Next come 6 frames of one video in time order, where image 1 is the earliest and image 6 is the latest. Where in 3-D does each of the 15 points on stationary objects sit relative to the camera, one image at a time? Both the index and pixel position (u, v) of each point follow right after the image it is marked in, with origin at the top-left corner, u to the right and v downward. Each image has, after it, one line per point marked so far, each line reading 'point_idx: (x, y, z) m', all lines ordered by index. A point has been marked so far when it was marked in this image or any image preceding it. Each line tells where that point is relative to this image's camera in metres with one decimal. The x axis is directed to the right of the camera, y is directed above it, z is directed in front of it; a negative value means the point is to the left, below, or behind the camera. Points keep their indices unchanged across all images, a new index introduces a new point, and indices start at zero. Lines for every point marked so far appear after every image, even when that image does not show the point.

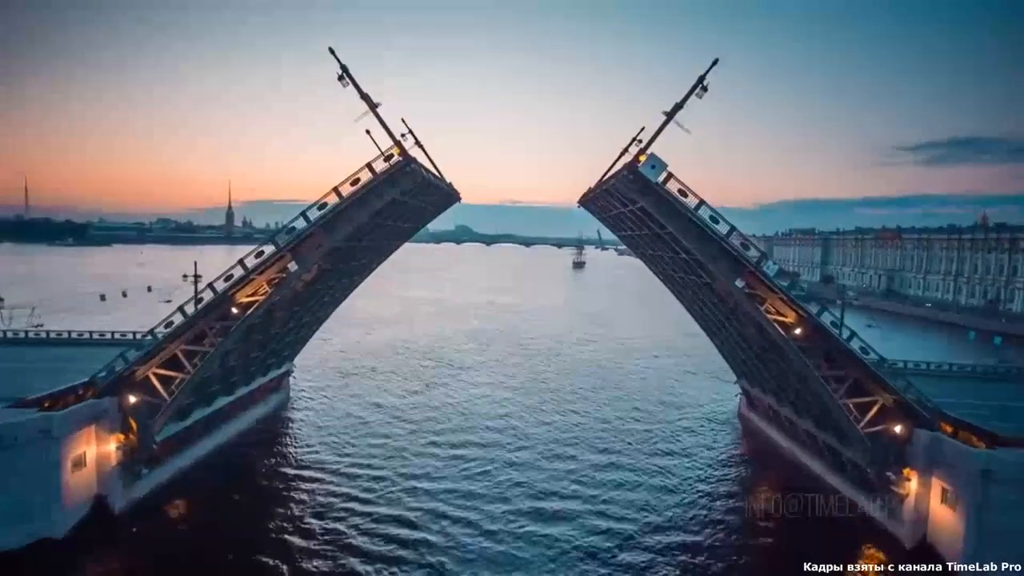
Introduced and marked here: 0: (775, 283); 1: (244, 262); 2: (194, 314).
0: (+7.8, +0.2, +18.3) m
1: (-7.8, +0.8, +17.9) m
2: (-9.2, -0.7, +17.9) m
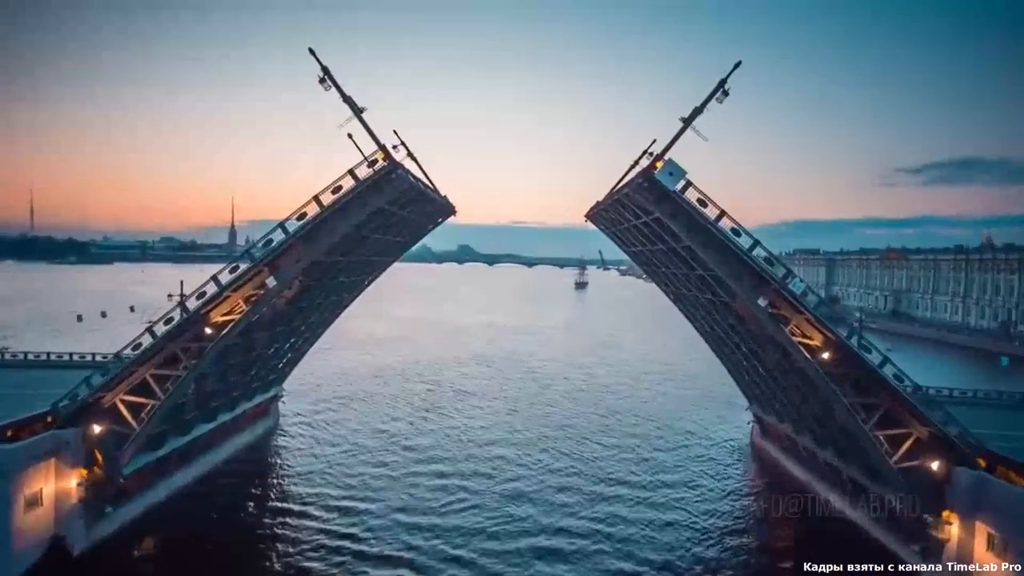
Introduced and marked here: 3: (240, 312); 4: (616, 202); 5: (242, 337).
0: (+7.8, -0.4, +16.7) m
1: (-7.8, +0.3, +16.3) m
2: (-9.1, -1.2, +16.3) m
3: (-7.8, -0.7, +17.7) m
4: (+3.4, +2.8, +19.7) m
5: (-8.4, -1.5, +19.0) m
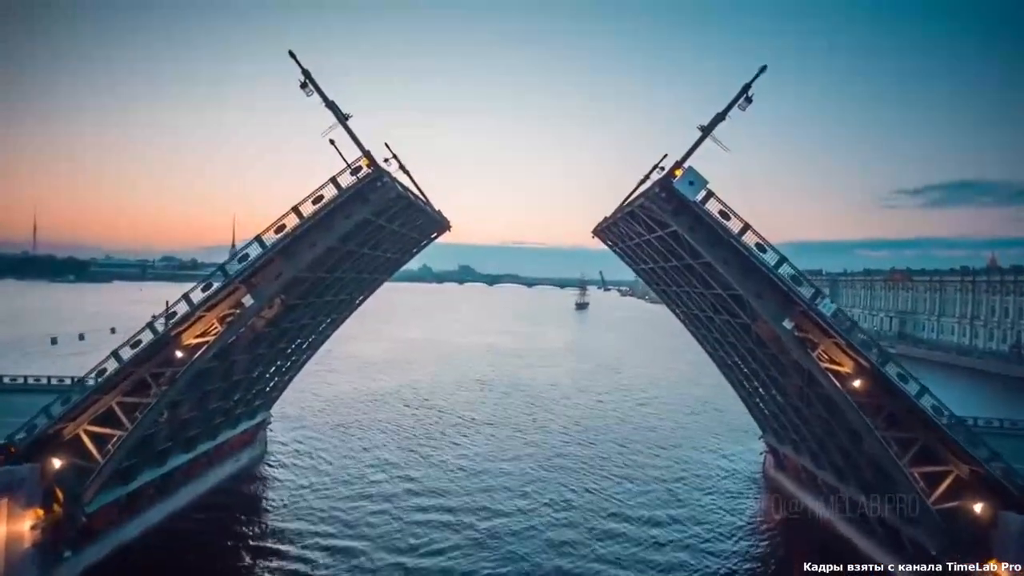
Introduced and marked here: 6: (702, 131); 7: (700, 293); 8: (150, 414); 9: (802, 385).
0: (+7.9, -0.9, +15.2) m
1: (-7.7, -0.2, +14.9) m
2: (-9.1, -1.7, +14.8) m
3: (-7.8, -1.2, +16.2) m
4: (+3.5, +2.2, +18.3) m
5: (-8.4, -2.0, +17.5) m
6: (+5.5, +4.5, +18.1) m
7: (+5.9, -0.1, +19.5) m
8: (-9.3, -3.2, +16.1) m
9: (+8.6, -2.9, +18.5) m
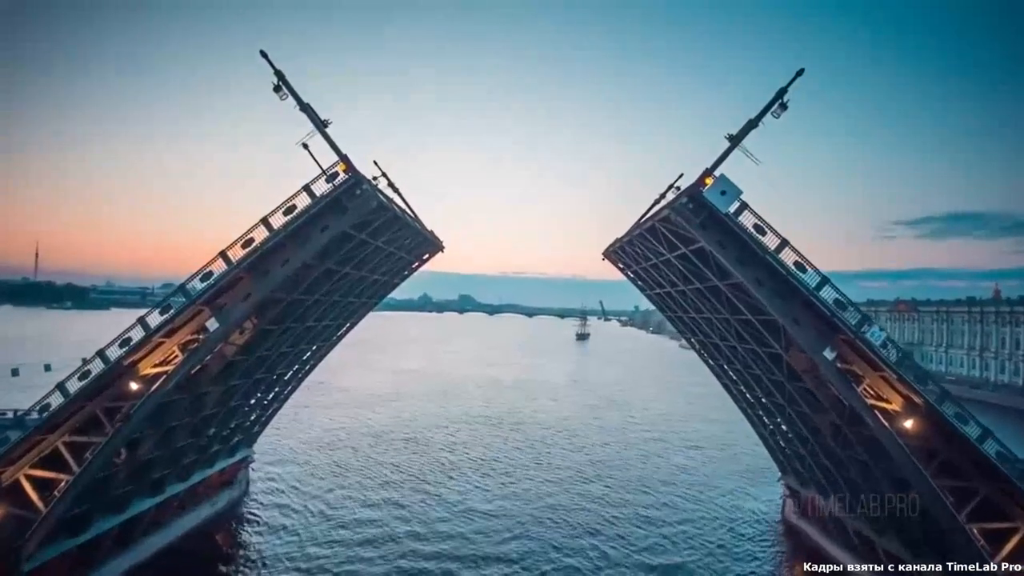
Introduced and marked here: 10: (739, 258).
0: (+7.9, -1.5, +13.4) m
1: (-7.6, -0.7, +13.0) m
2: (-9.0, -2.2, +12.9) m
3: (-7.7, -1.7, +14.3) m
4: (+3.6, +1.5, +16.6) m
5: (-8.3, -2.6, +15.6) m
6: (+5.6, +3.8, +16.4) m
7: (+6.0, -0.9, +17.7) m
8: (-9.2, -3.8, +14.1) m
9: (+8.7, -3.6, +16.5) m
10: (+4.9, +0.6, +13.6) m
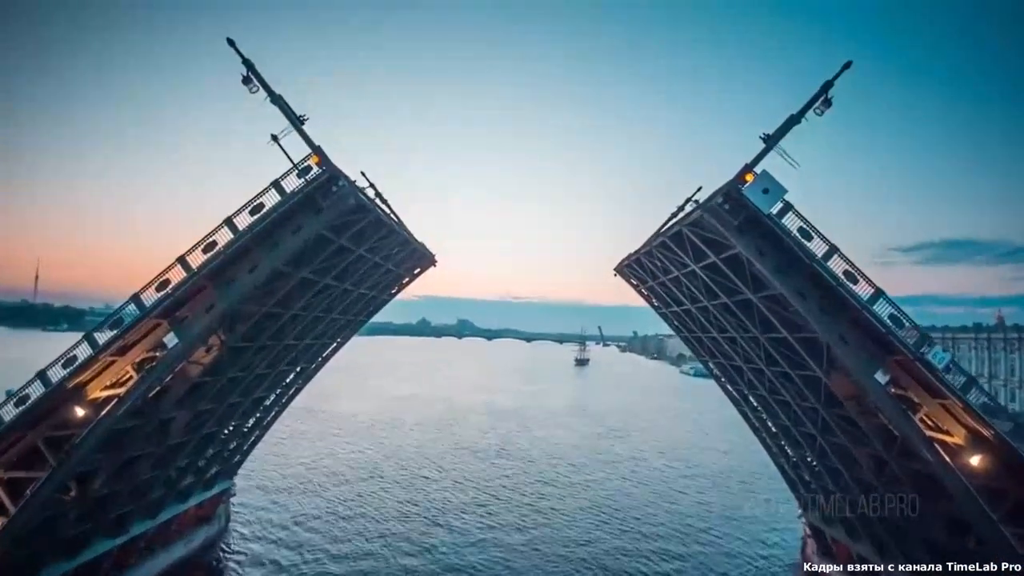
0: (+8.1, -1.7, +11.6) m
1: (-7.5, -0.9, +11.3) m
2: (-8.9, -2.4, +11.1) m
3: (-7.5, -2.0, +12.5) m
4: (+3.7, +1.1, +14.9) m
5: (-8.1, -2.9, +13.7) m
6: (+5.7, +3.5, +14.9) m
7: (+6.1, -1.3, +15.9) m
8: (-9.1, -4.0, +12.2) m
9: (+8.8, -4.0, +14.7) m
10: (+5.0, +0.3, +11.9) m
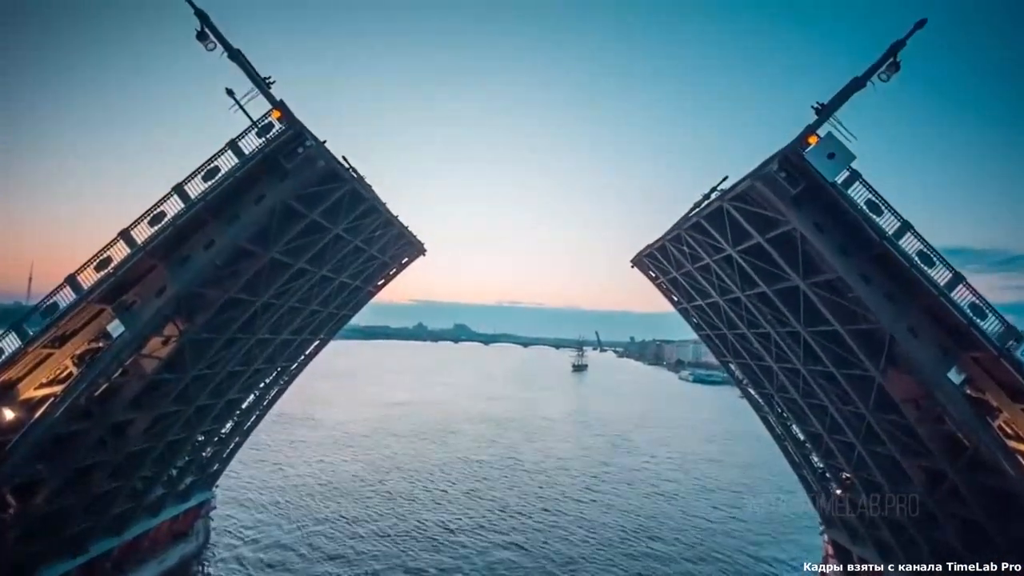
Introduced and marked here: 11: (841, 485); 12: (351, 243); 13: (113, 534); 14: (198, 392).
0: (+8.3, -1.5, +9.9) m
1: (-7.3, -0.5, +9.5) m
2: (-8.7, -2.0, +9.3) m
3: (-7.3, -1.7, +10.7) m
4: (+3.9, +1.3, +13.2) m
5: (-8.0, -2.6, +11.9) m
6: (+5.9, +3.7, +13.2) m
7: (+6.3, -1.1, +14.2) m
8: (-8.9, -3.7, +10.4) m
9: (+9.0, -3.8, +12.9) m
10: (+5.2, +0.6, +10.2) m
11: (+10.7, -6.3, +20.0) m
12: (-3.9, +1.0, +16.9) m
13: (-11.0, -6.7, +17.1) m
14: (-7.5, -2.7, +15.7) m
